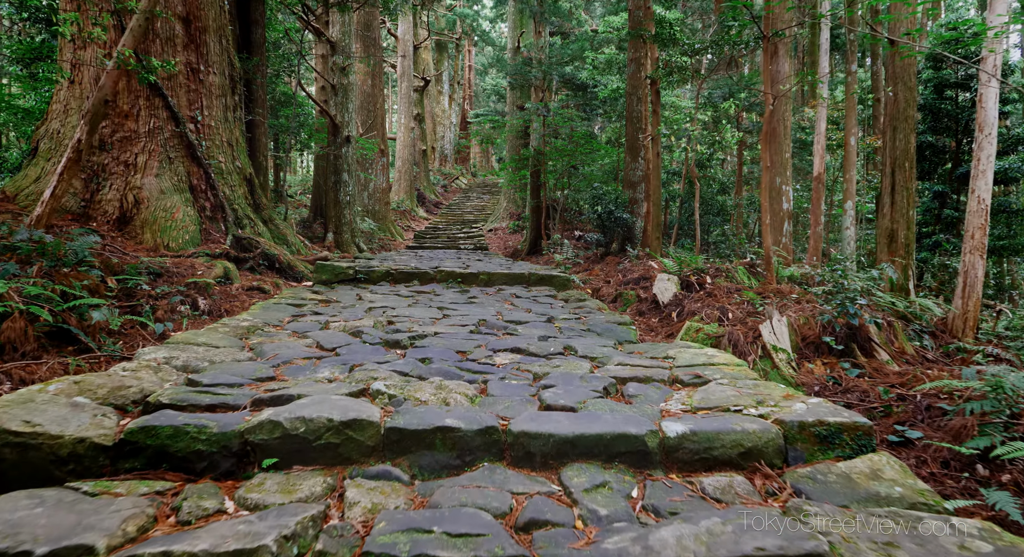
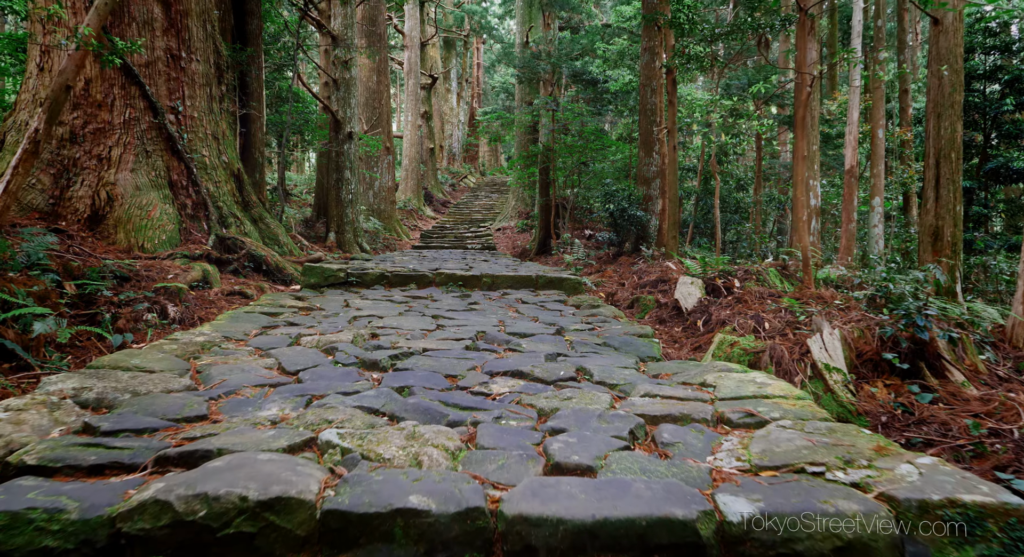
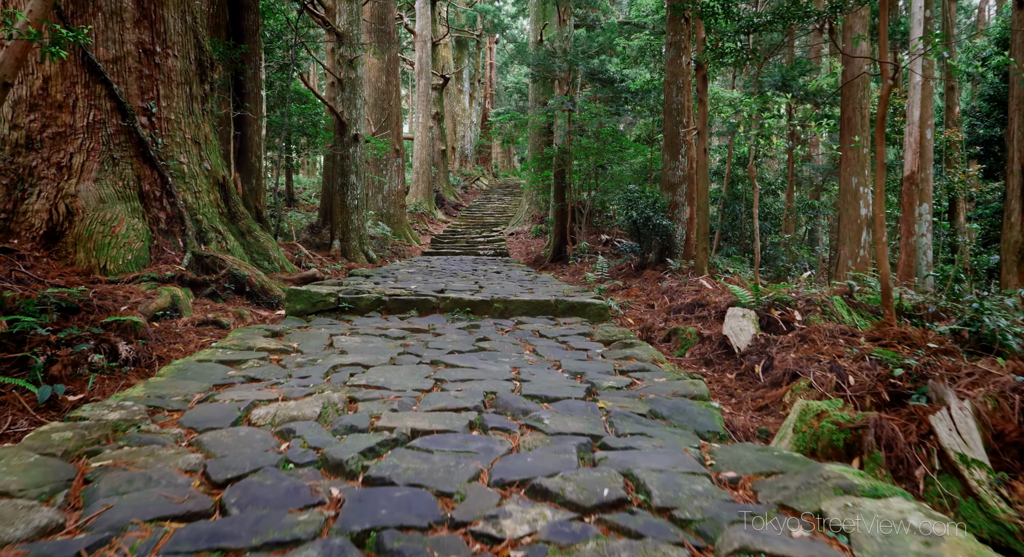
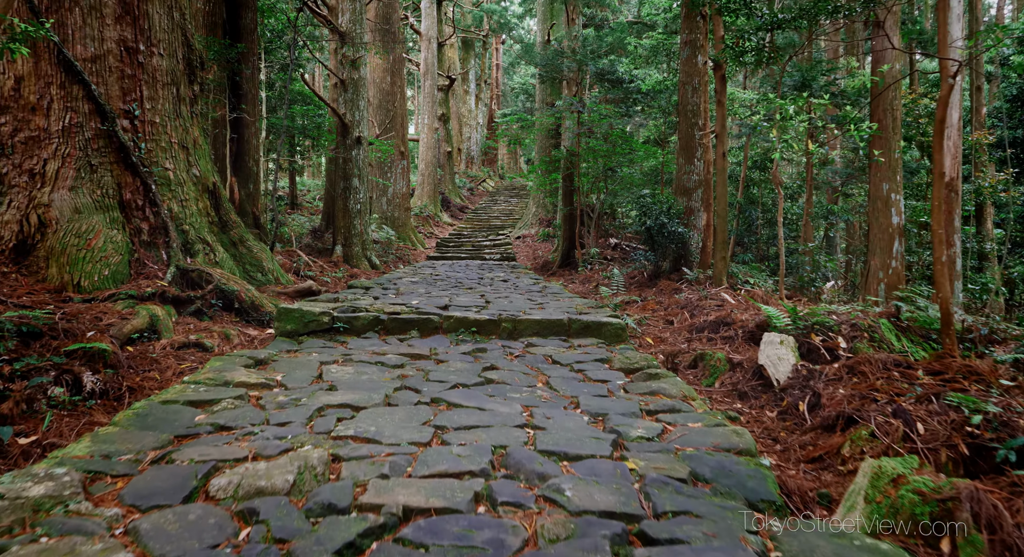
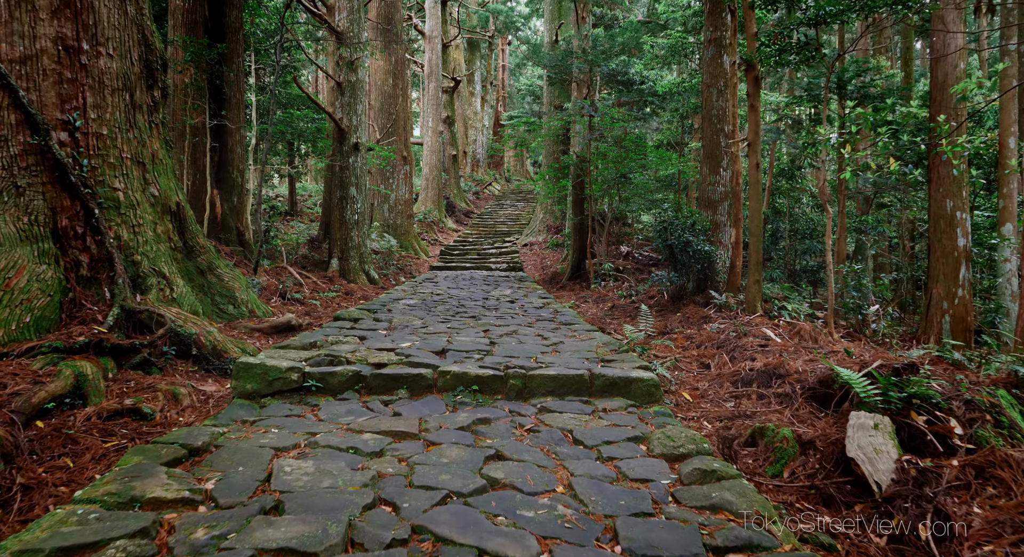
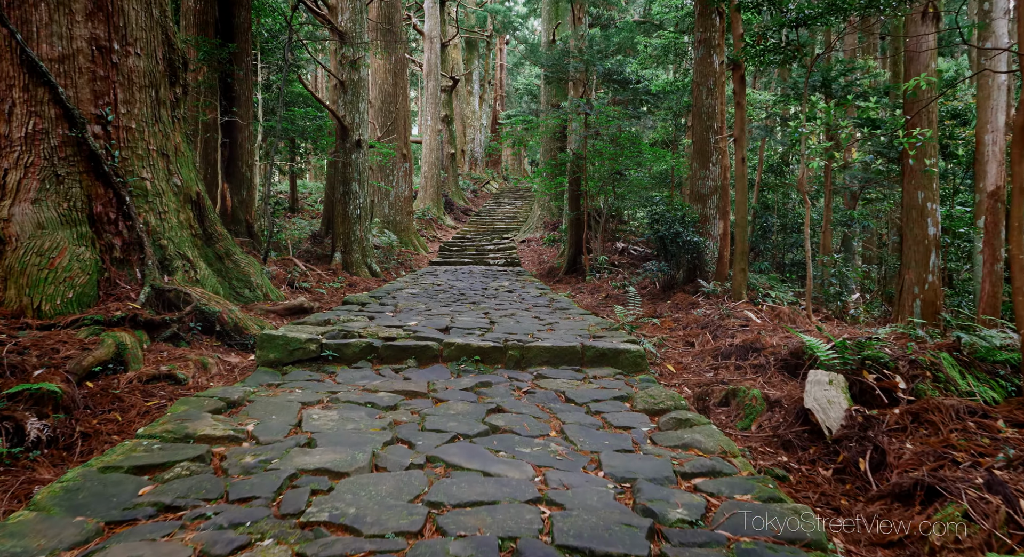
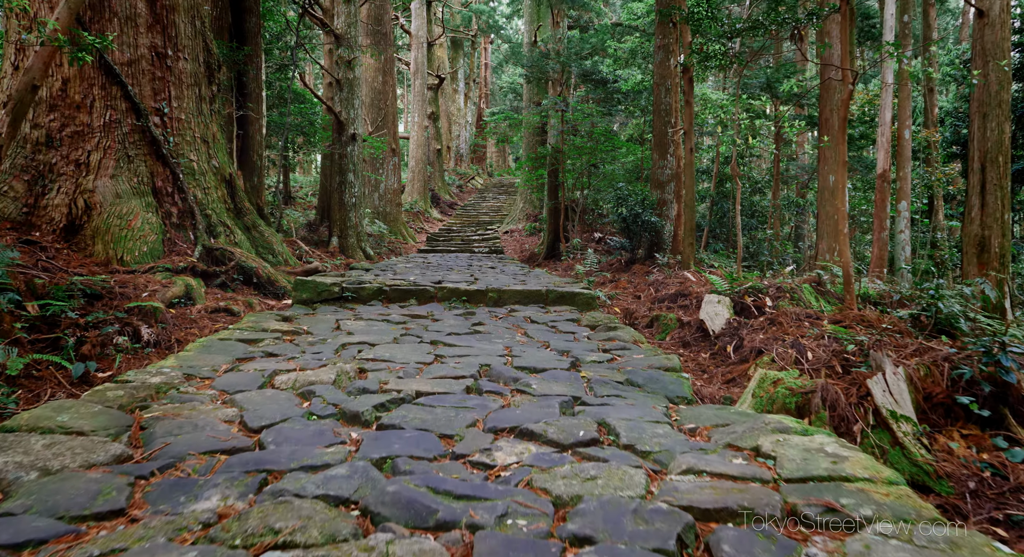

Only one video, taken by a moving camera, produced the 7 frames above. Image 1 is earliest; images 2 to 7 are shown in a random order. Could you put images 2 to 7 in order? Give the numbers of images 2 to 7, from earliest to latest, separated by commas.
2, 7, 3, 4, 6, 5
